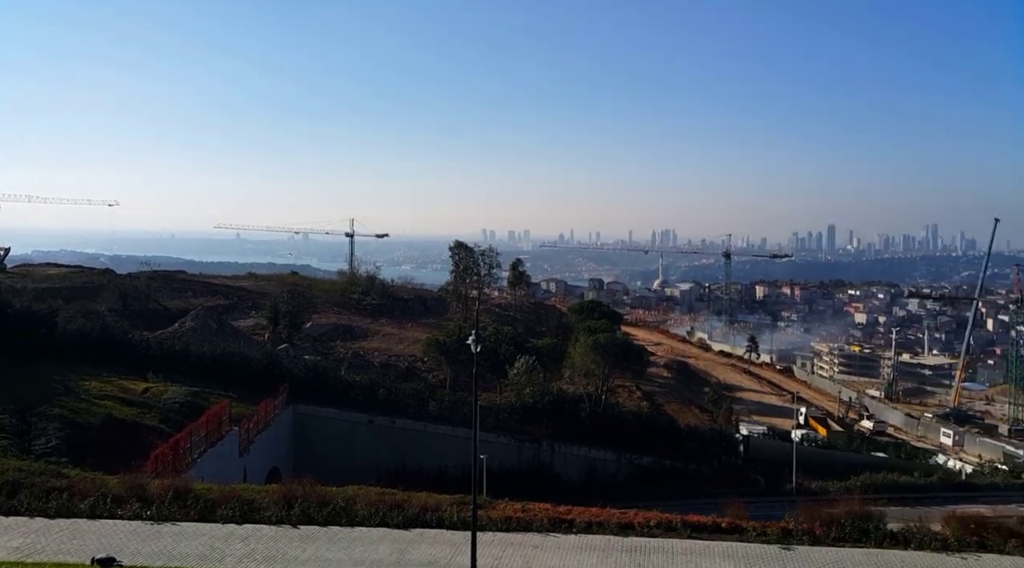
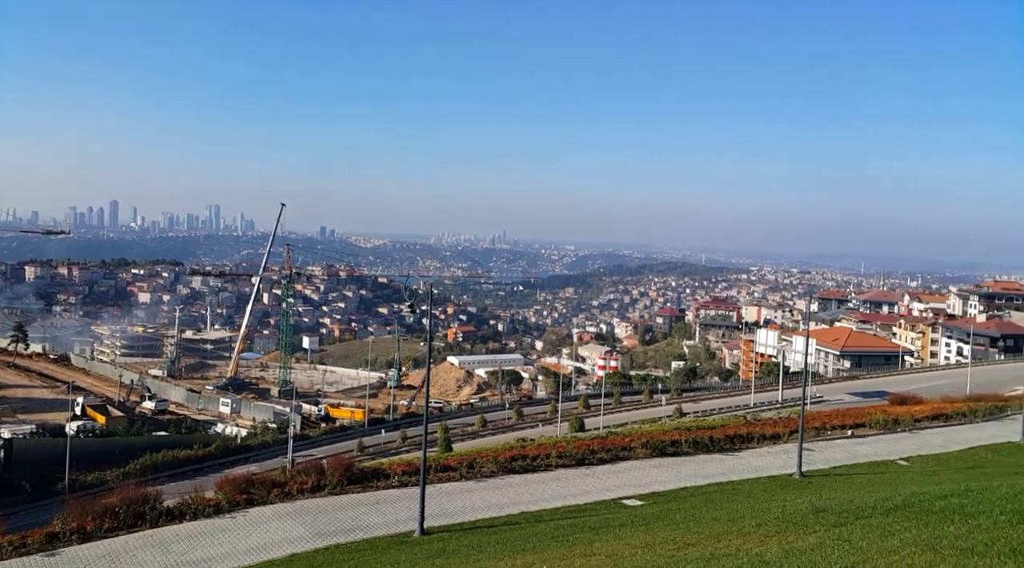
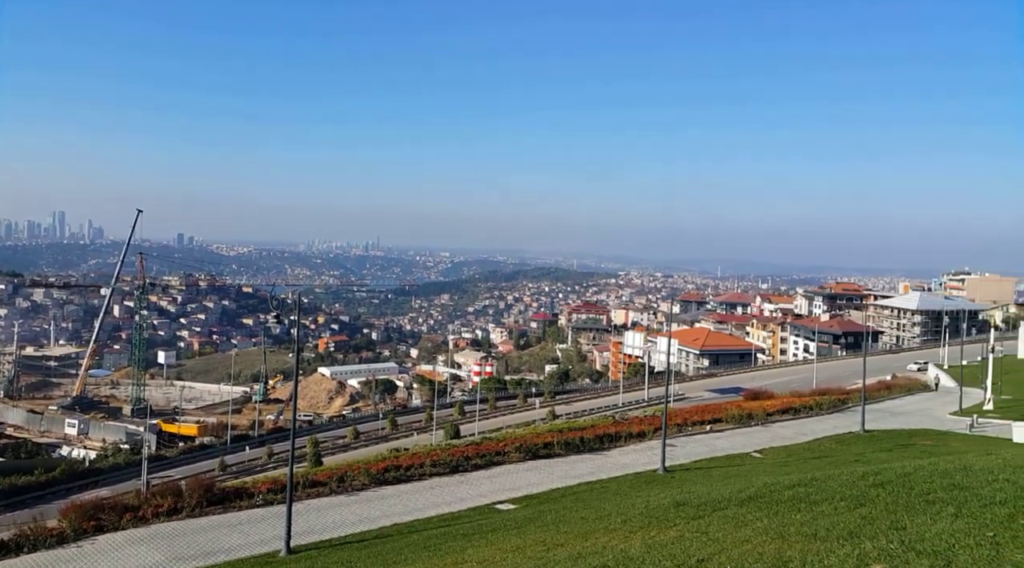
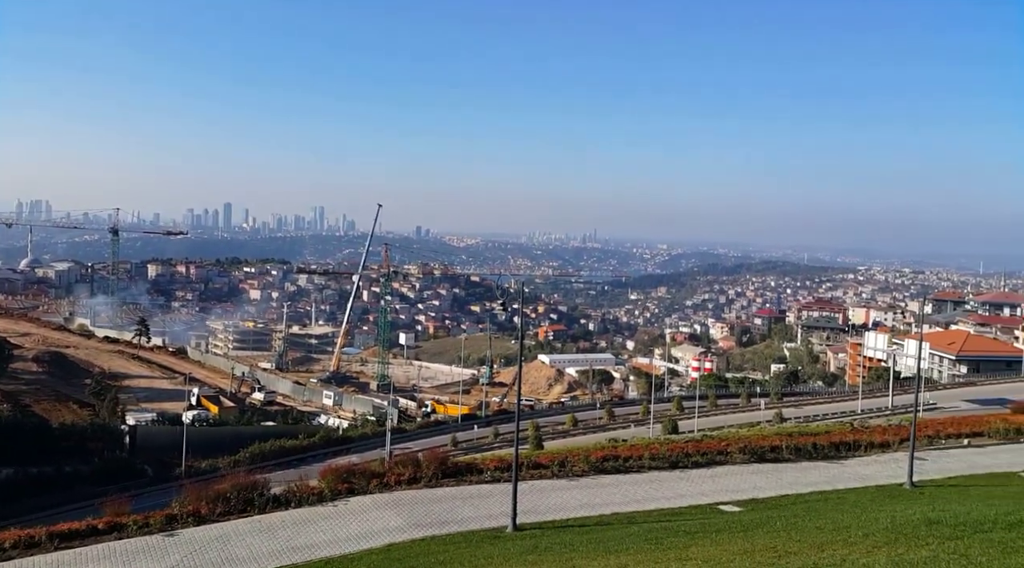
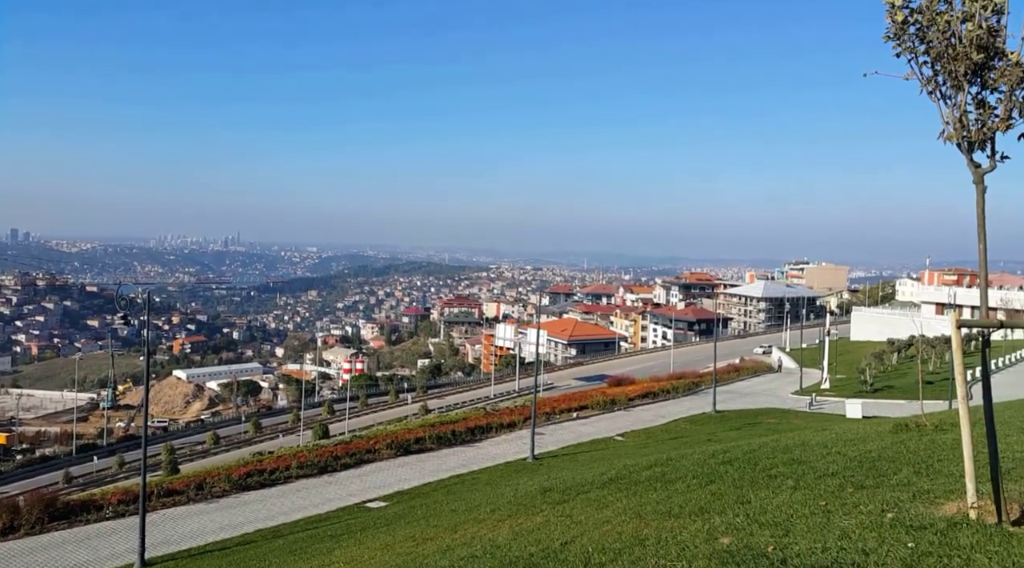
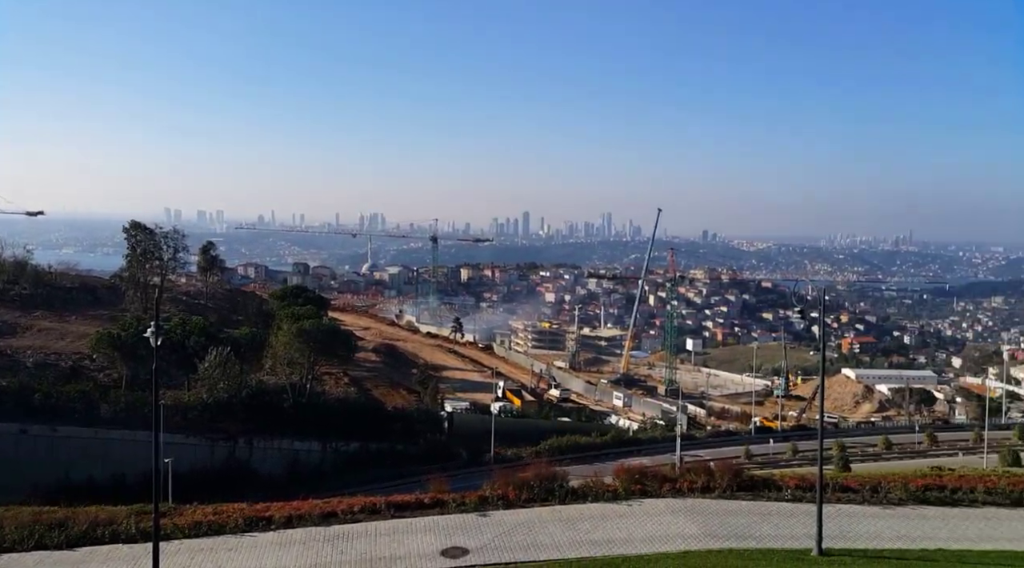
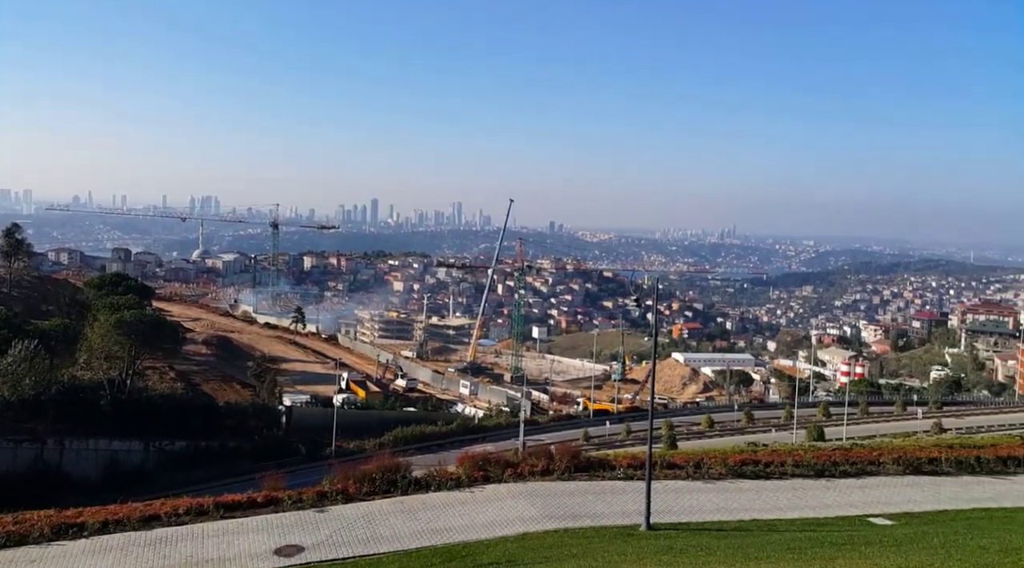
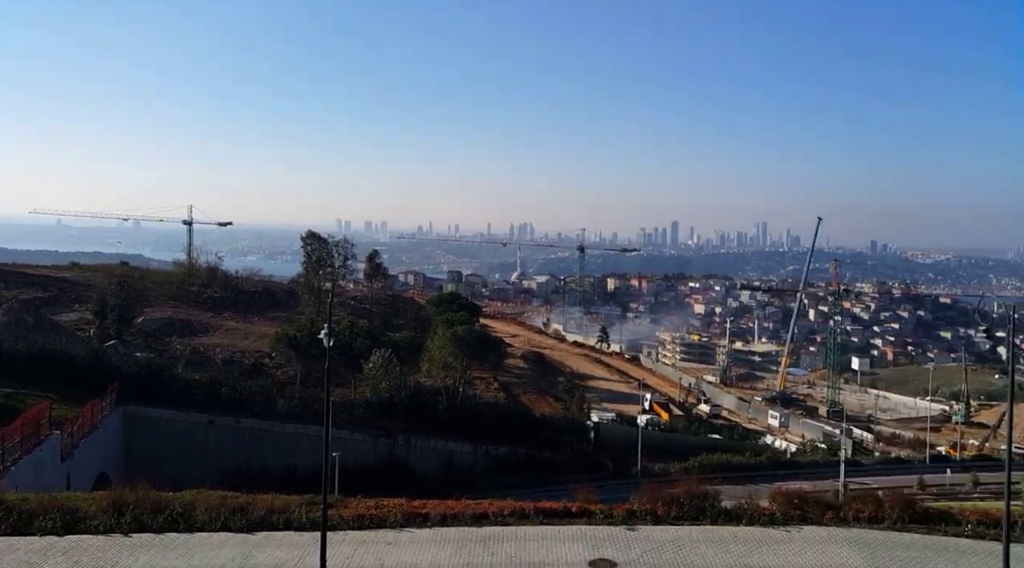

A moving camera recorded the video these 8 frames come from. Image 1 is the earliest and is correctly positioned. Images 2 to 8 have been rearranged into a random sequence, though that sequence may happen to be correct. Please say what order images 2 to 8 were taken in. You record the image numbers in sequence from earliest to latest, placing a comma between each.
8, 6, 7, 4, 2, 3, 5
